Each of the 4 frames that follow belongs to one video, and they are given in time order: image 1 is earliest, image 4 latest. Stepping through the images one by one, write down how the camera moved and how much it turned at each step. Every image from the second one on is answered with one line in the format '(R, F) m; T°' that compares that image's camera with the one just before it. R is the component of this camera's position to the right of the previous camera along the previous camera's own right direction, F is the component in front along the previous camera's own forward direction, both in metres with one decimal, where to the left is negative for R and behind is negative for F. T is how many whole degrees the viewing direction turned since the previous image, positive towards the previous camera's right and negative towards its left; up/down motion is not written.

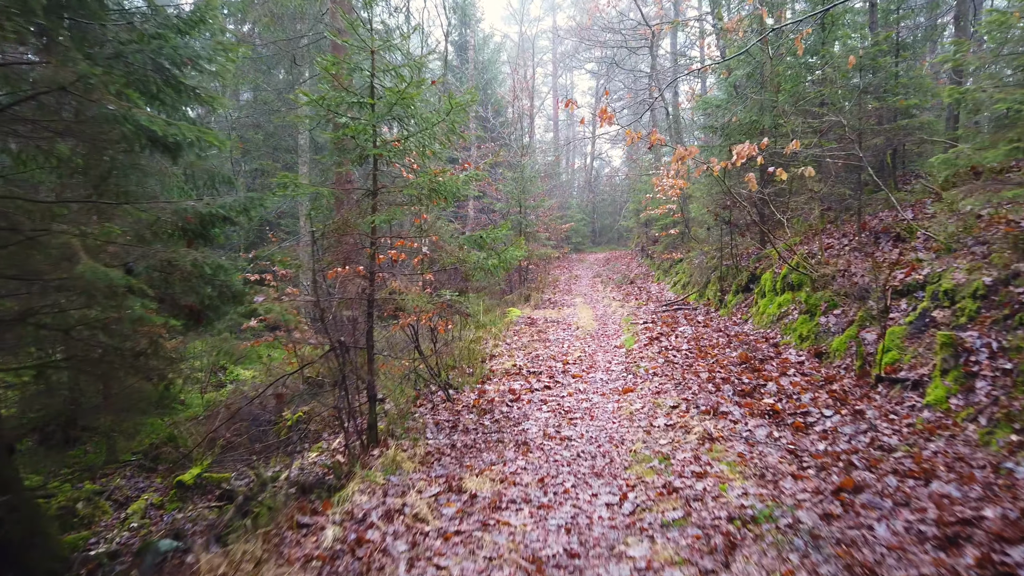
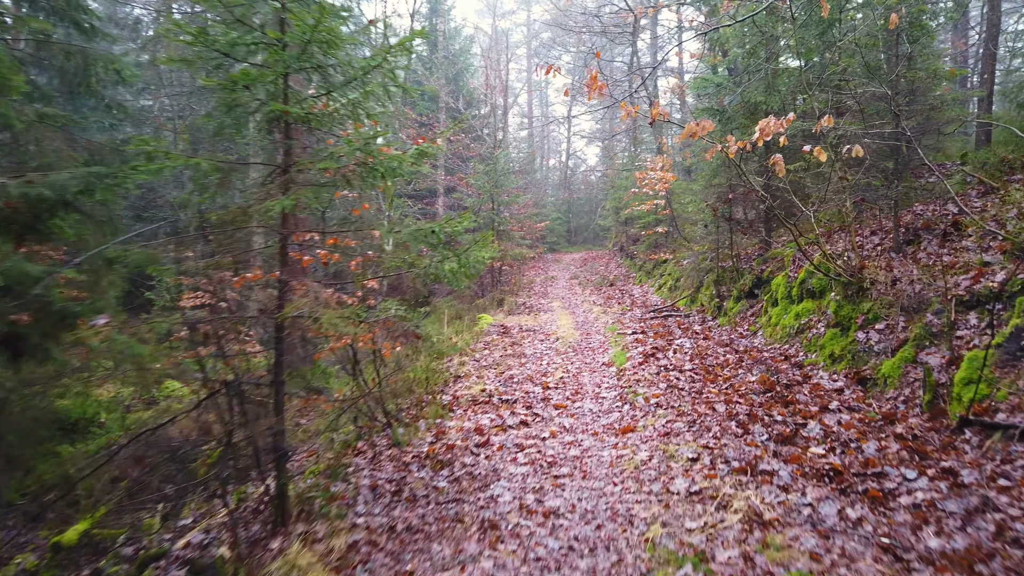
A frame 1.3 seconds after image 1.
(+0.1, +1.6) m; +2°
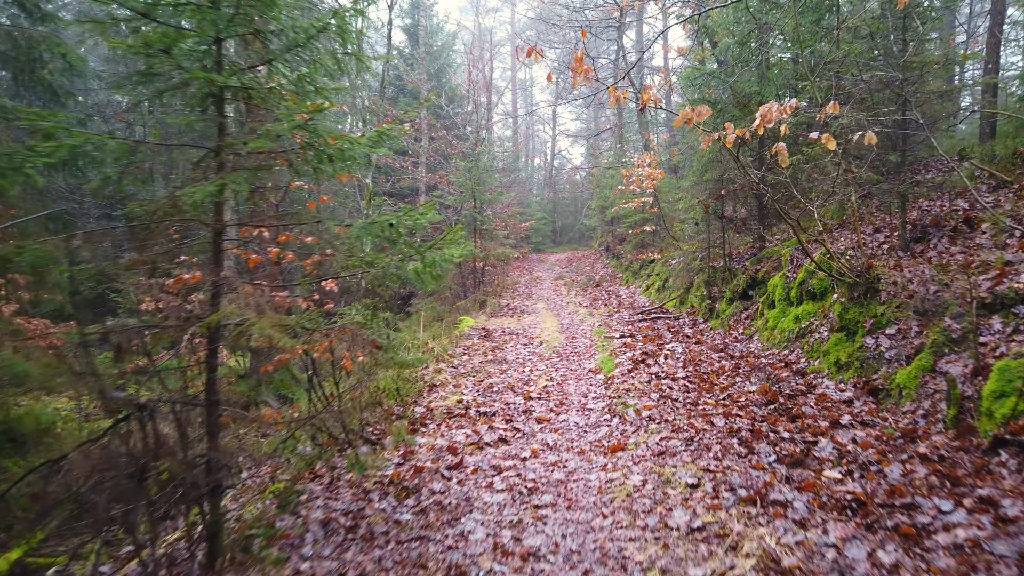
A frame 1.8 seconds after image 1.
(+0.1, +0.6) m; +1°
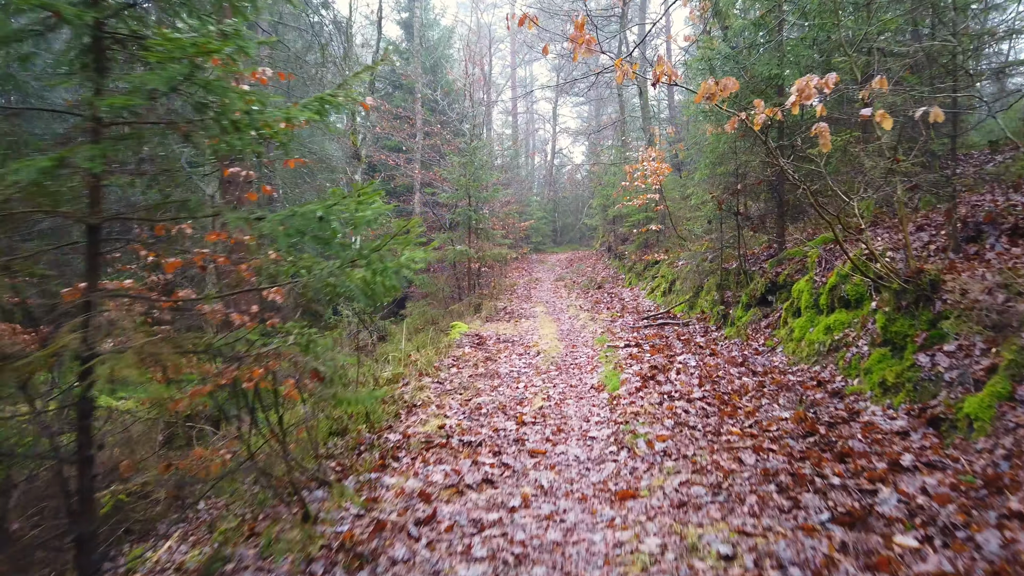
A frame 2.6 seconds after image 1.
(+0.1, +0.9) m; 0°
